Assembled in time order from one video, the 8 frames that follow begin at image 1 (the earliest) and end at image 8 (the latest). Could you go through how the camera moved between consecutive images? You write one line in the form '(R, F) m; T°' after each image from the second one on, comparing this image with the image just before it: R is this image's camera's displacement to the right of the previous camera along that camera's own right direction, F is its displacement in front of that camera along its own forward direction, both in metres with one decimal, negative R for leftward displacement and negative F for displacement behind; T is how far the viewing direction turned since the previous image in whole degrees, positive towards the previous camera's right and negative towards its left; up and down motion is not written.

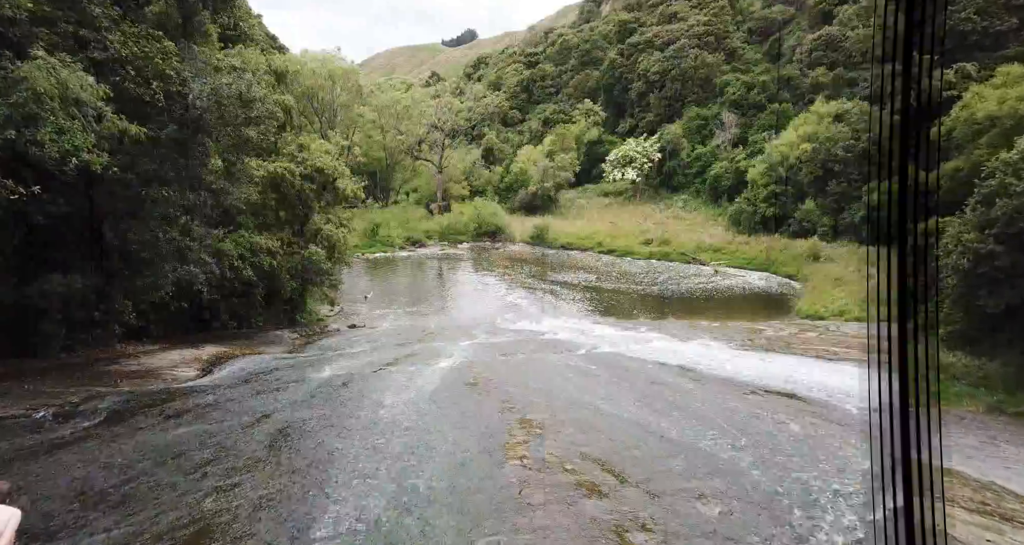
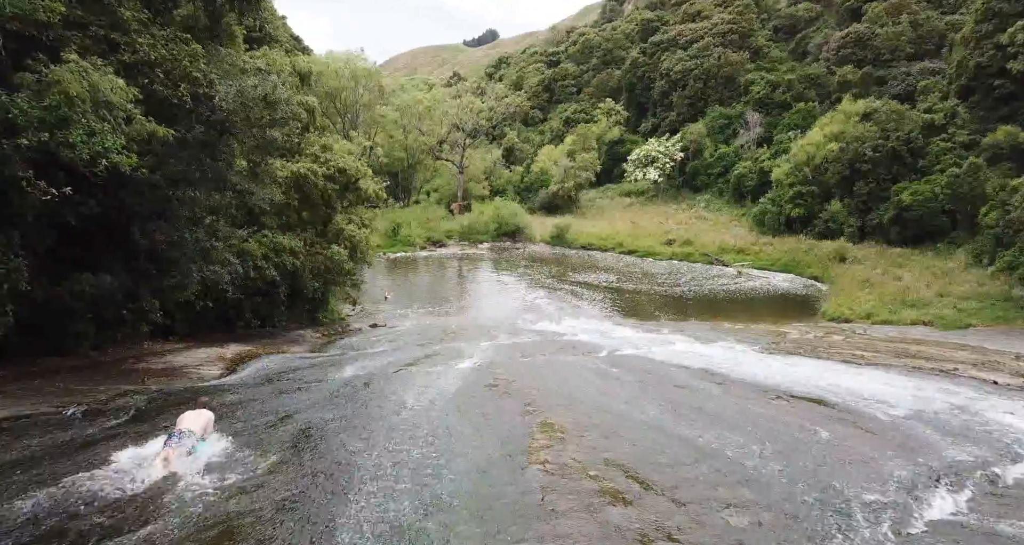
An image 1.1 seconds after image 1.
(0.0, +0.1) m; -2°
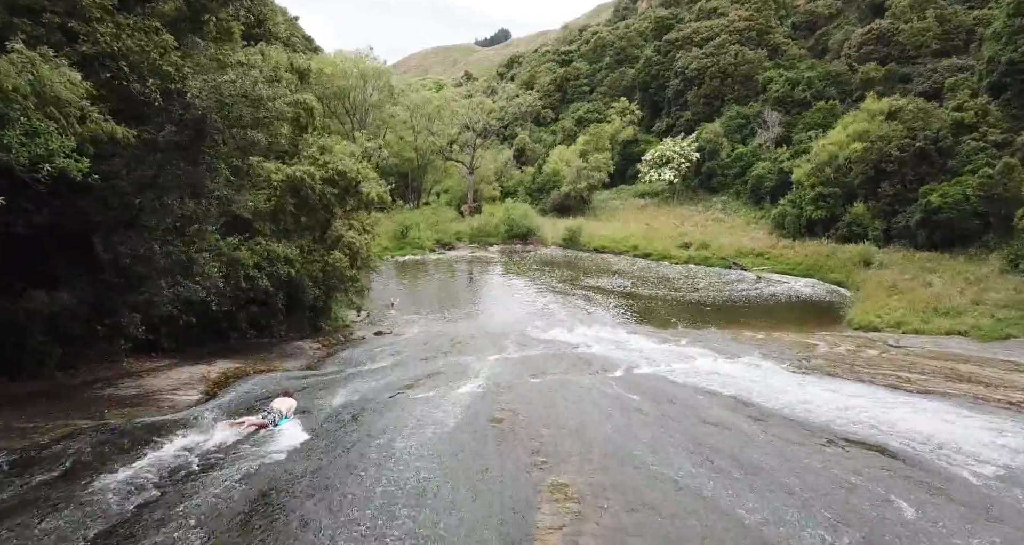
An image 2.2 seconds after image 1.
(+0.1, +1.1) m; -1°
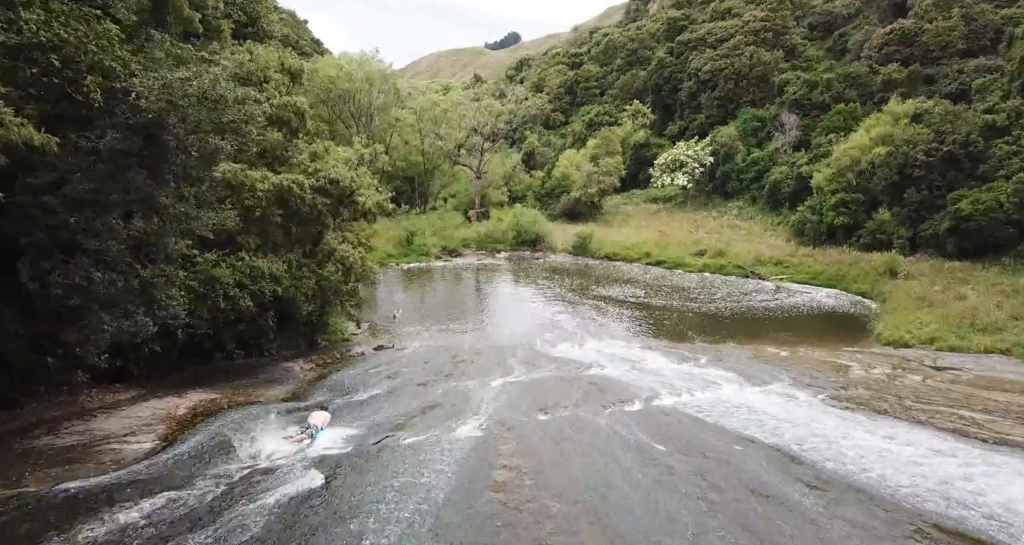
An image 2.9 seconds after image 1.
(+0.1, +1.4) m; -1°
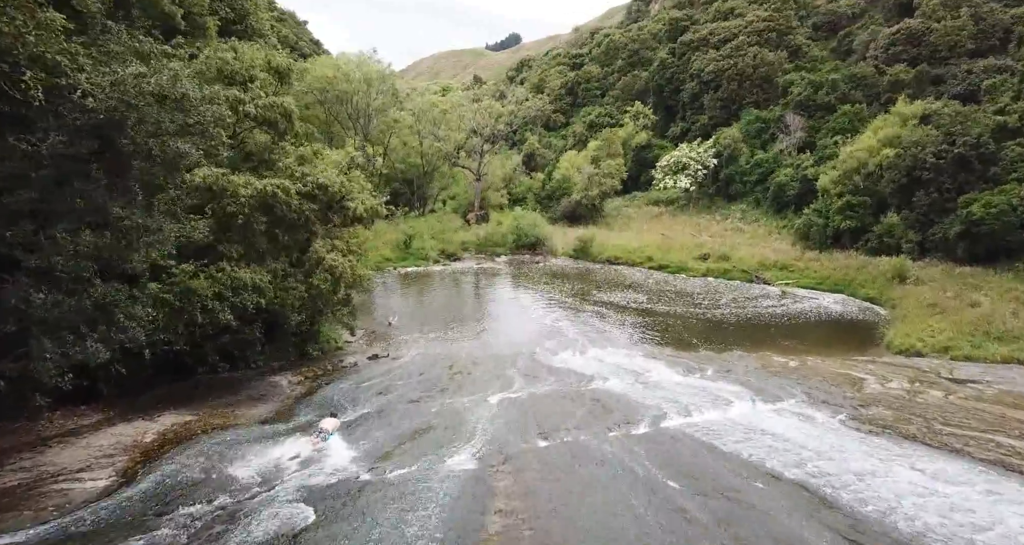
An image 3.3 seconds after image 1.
(+0.1, +0.9) m; 0°
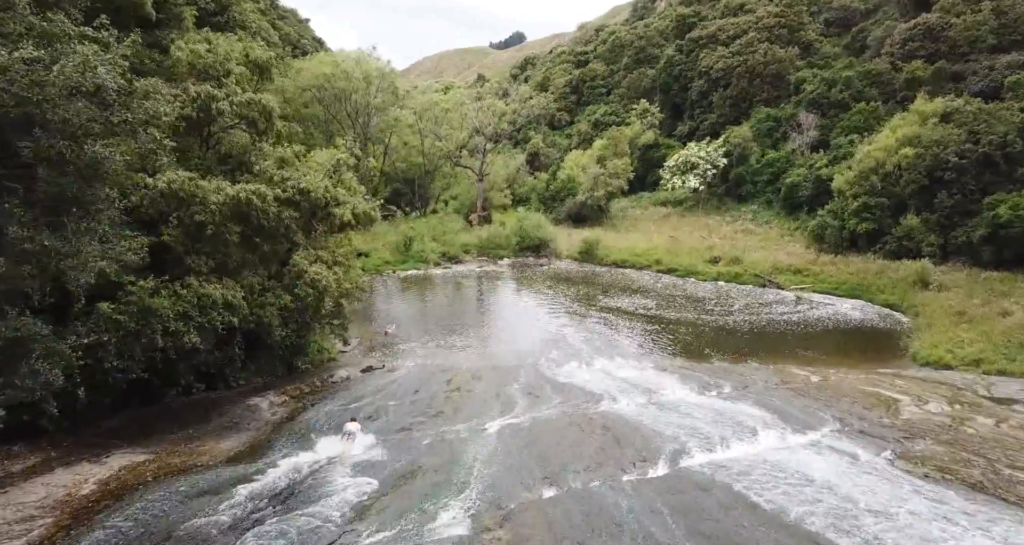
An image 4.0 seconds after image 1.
(+0.1, +1.4) m; 0°
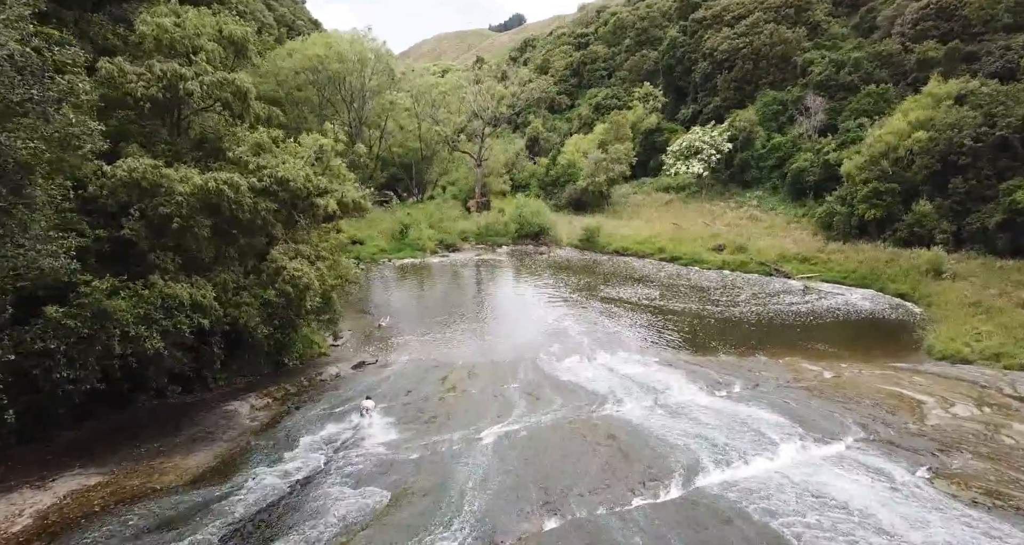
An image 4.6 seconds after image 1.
(+0.1, +1.1) m; 0°
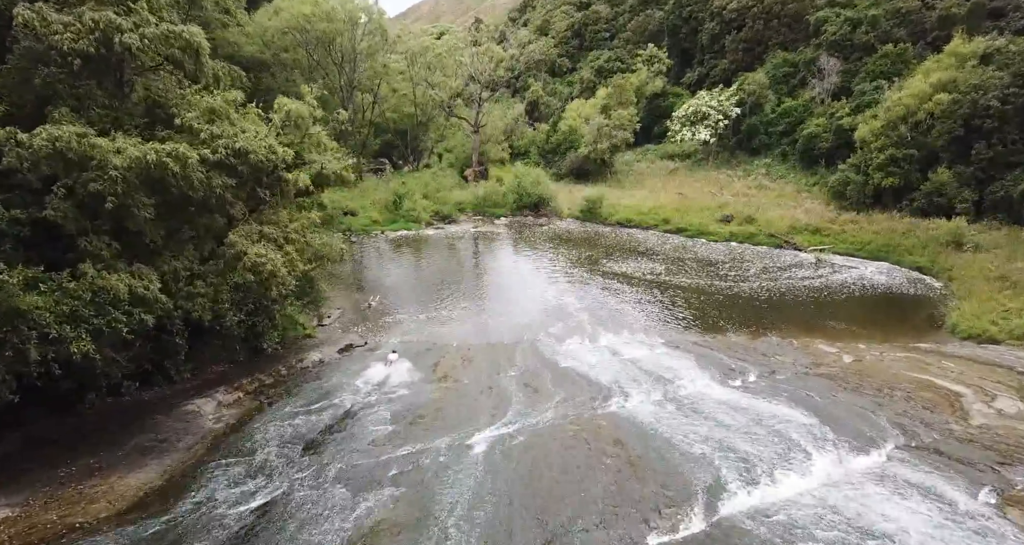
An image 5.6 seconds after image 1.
(+0.1, +1.6) m; 0°
